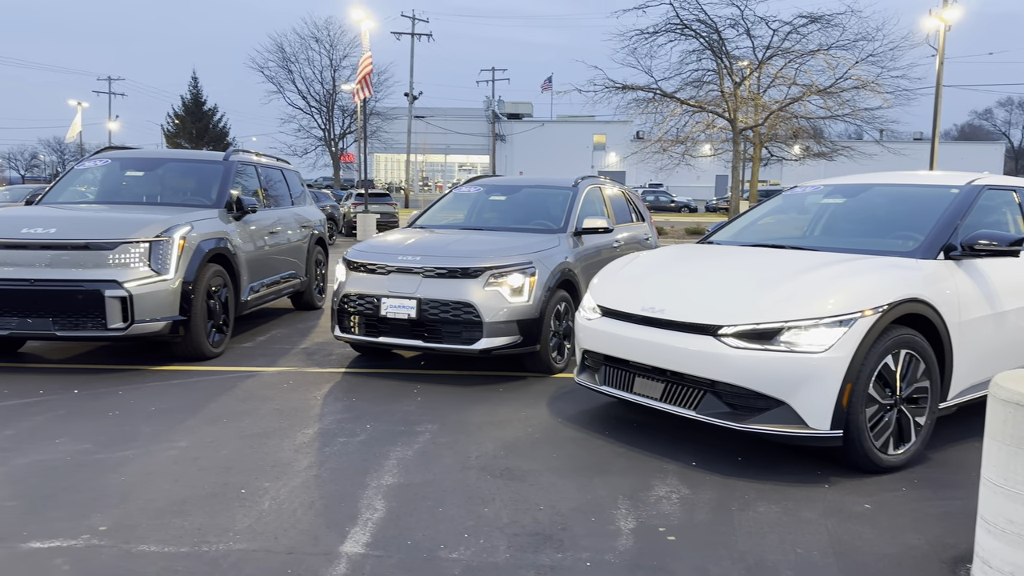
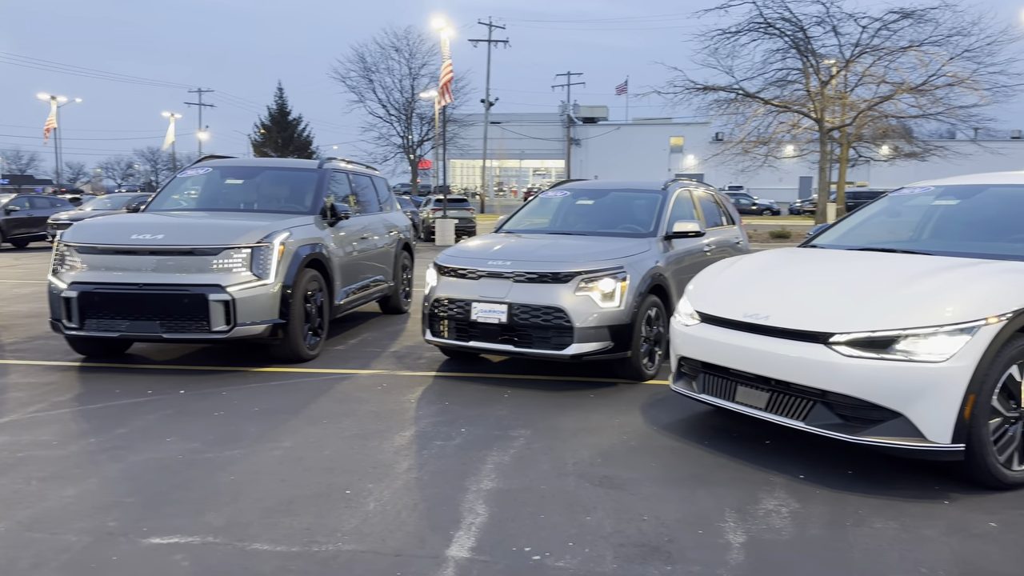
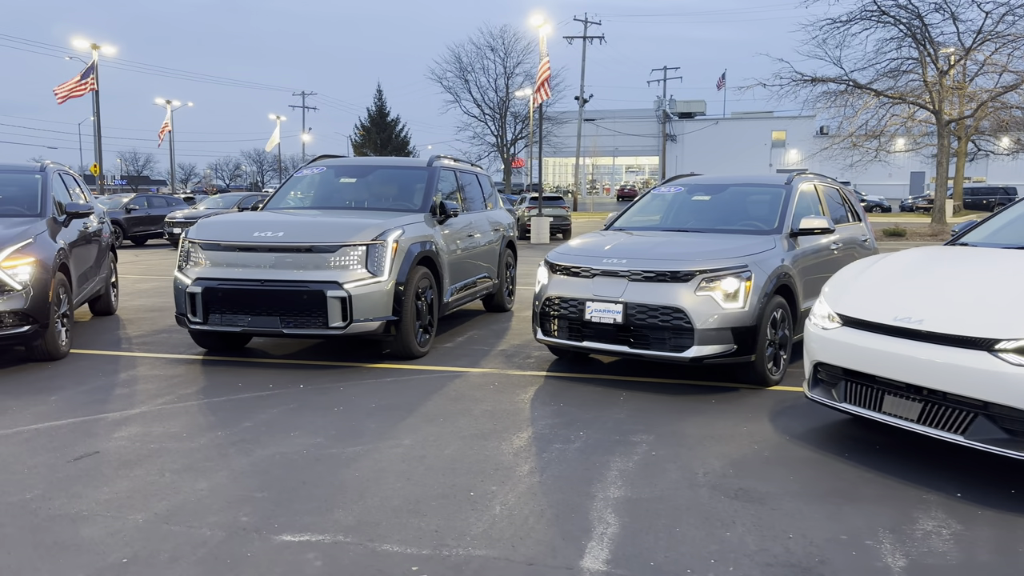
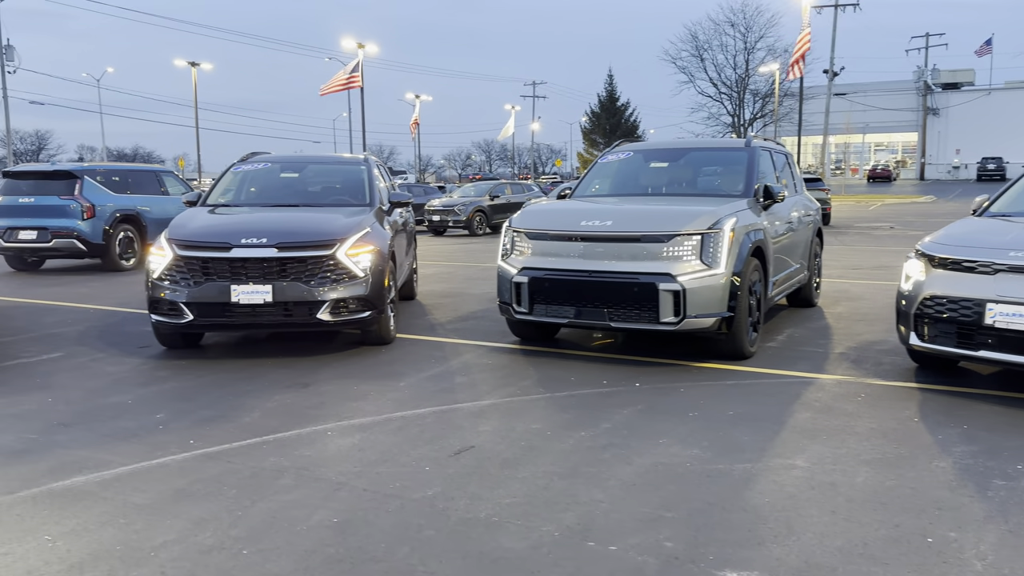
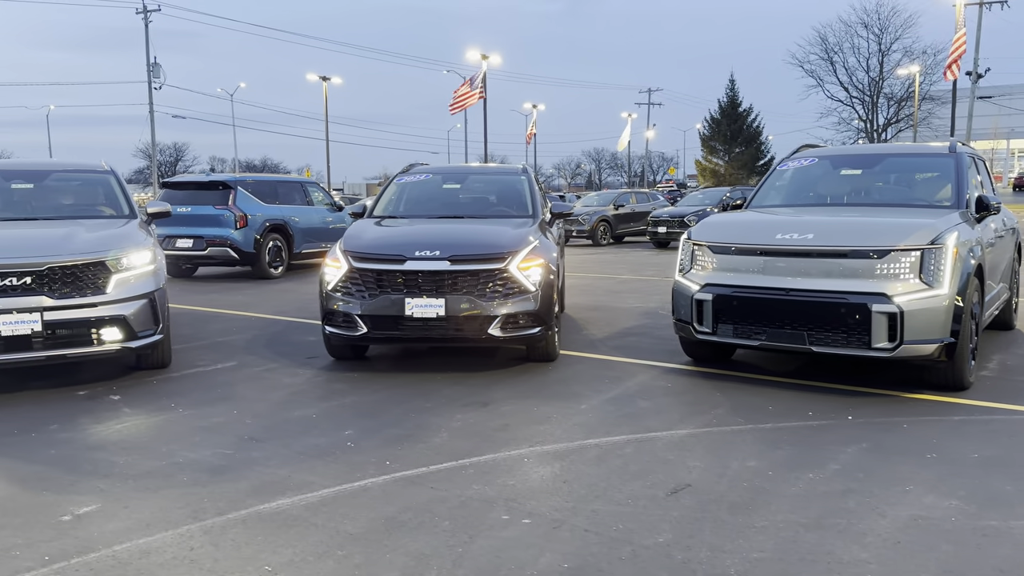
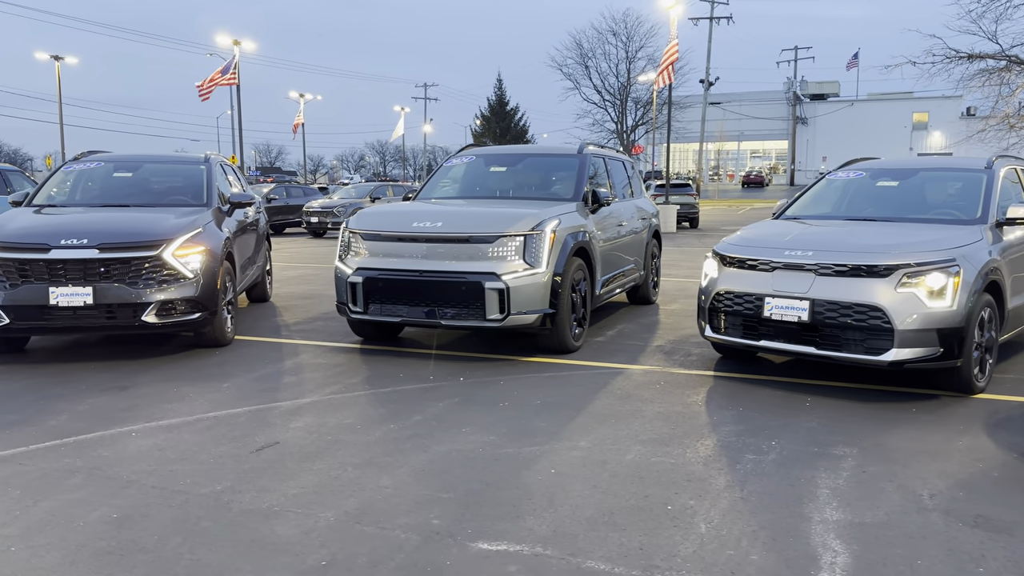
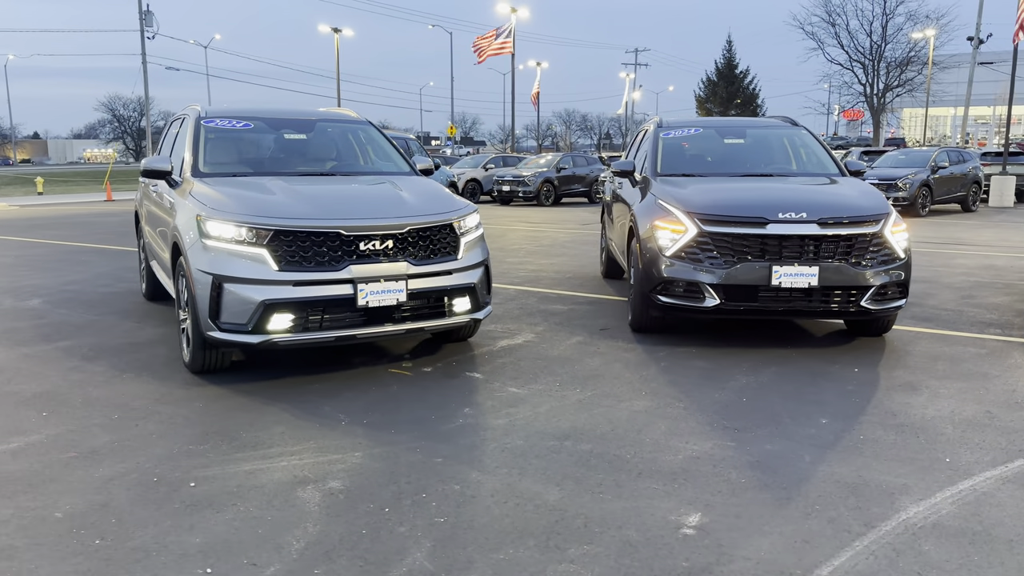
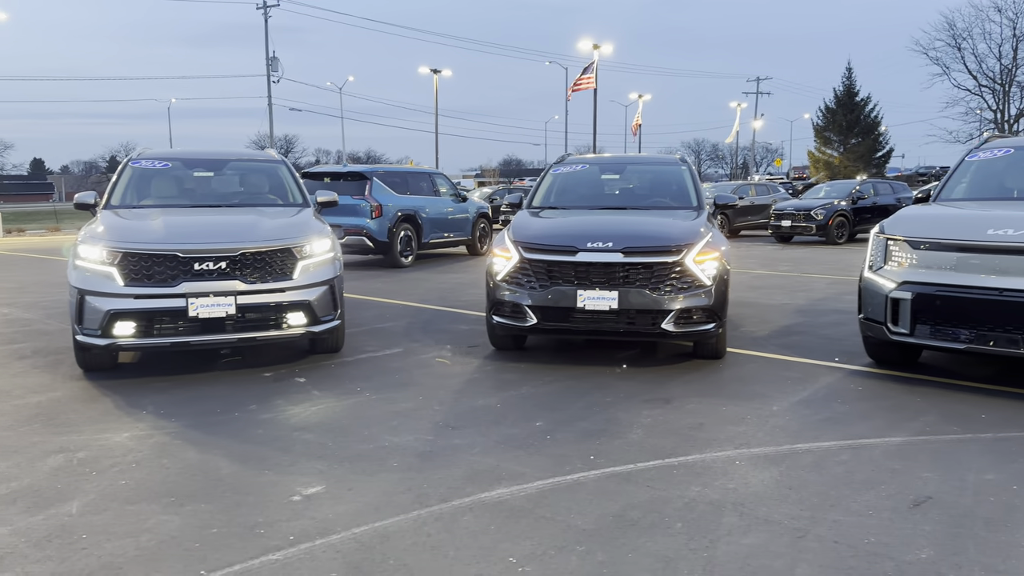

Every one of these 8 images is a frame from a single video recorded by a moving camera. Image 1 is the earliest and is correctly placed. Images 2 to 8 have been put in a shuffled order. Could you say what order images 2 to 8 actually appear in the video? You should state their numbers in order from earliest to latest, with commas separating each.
2, 3, 6, 4, 5, 8, 7
